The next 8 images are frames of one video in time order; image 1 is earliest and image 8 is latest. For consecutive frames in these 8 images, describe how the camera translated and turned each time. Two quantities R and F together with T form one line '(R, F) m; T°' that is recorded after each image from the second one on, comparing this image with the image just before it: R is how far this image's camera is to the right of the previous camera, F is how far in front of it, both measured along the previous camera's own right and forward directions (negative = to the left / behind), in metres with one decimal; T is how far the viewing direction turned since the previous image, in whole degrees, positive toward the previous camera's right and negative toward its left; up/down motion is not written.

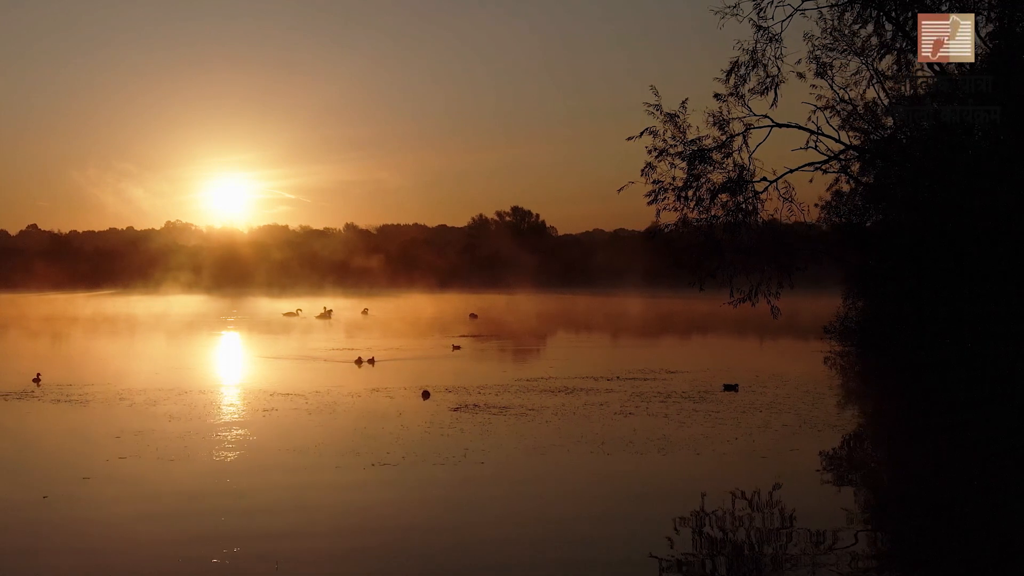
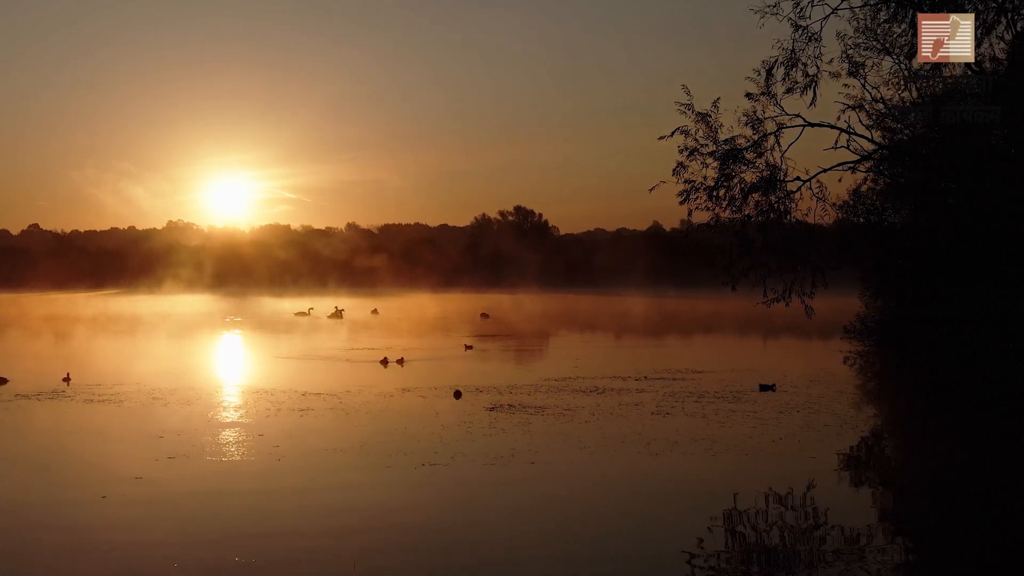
(-0.5, 0.0) m; 0°
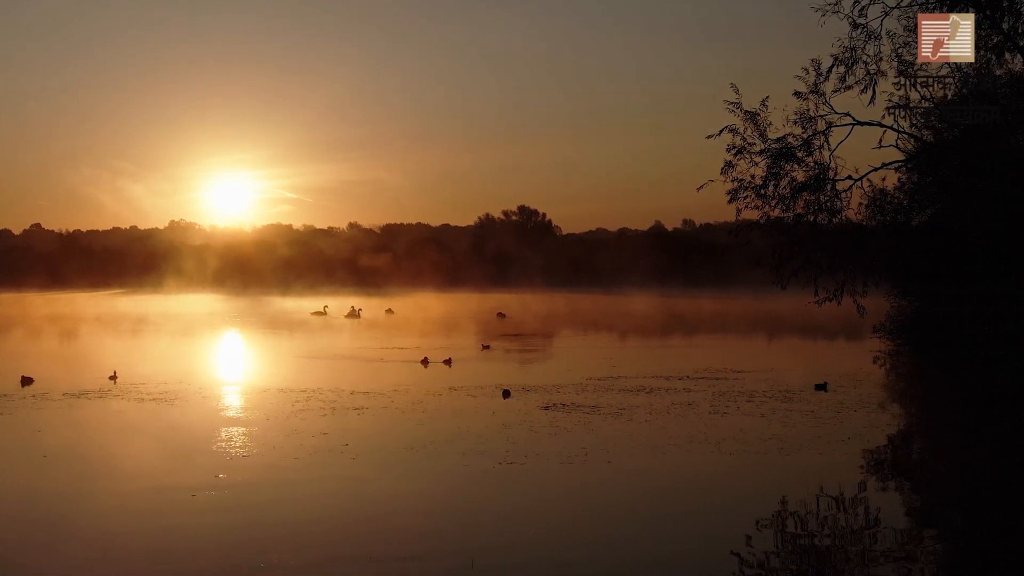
(-0.8, 0.0) m; 0°
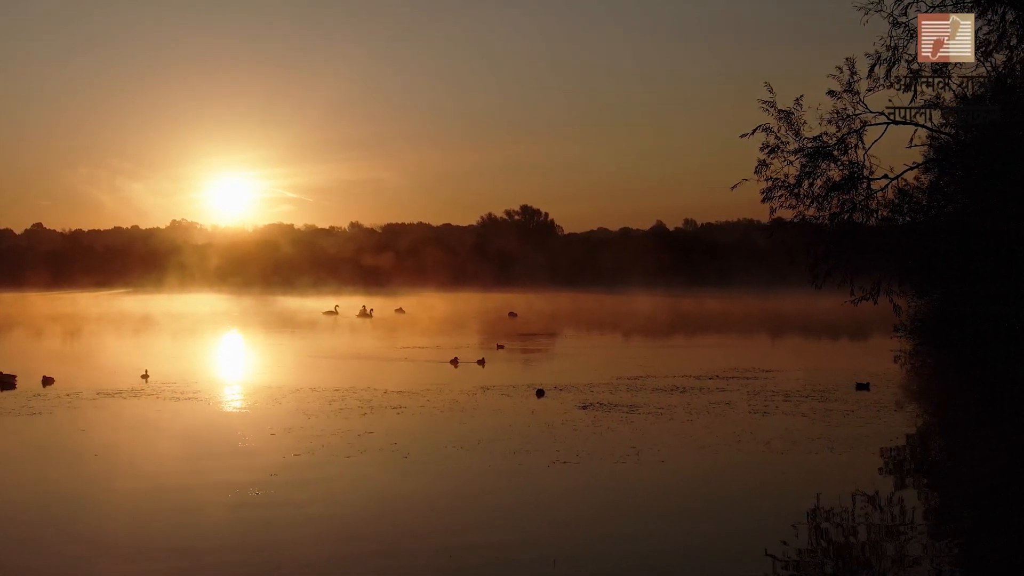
(-0.5, 0.0) m; 0°
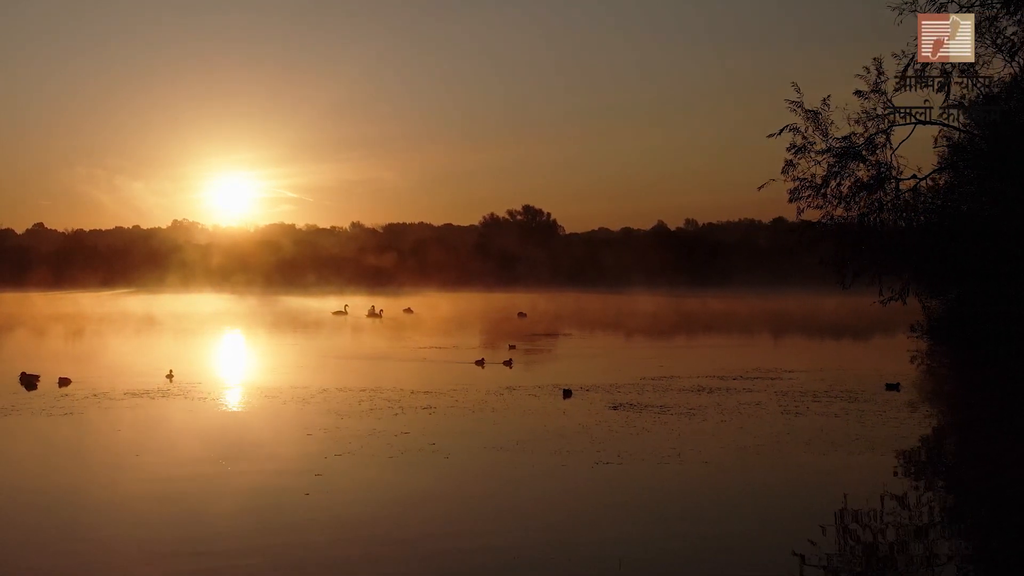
(-0.4, 0.0) m; 0°
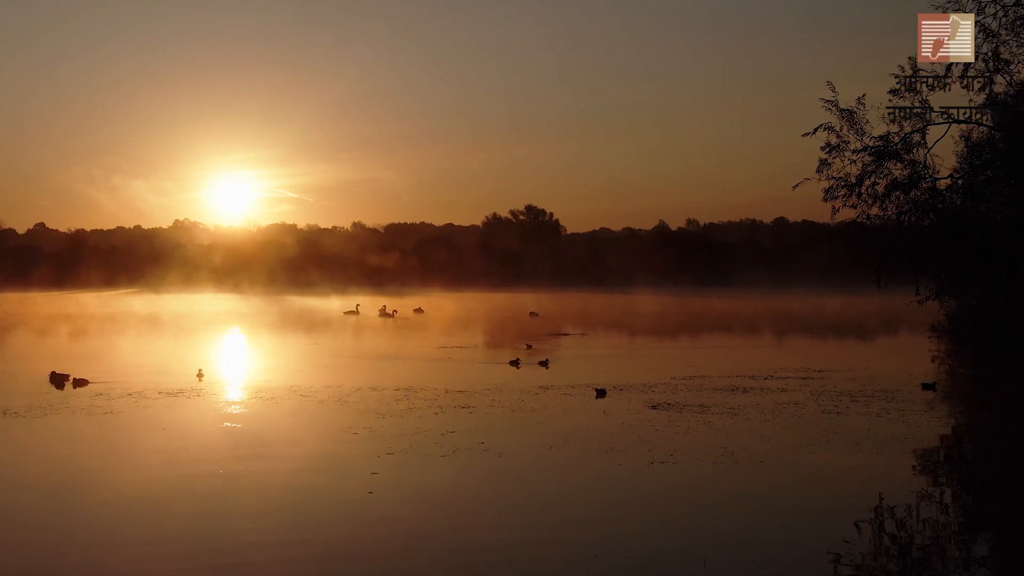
(-0.5, 0.0) m; 0°
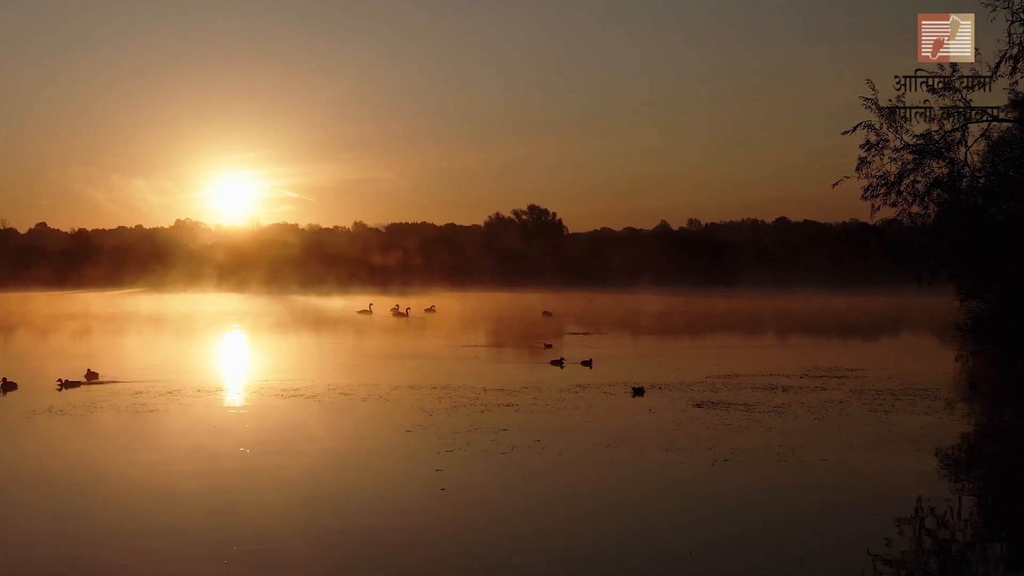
(-0.6, 0.0) m; 0°
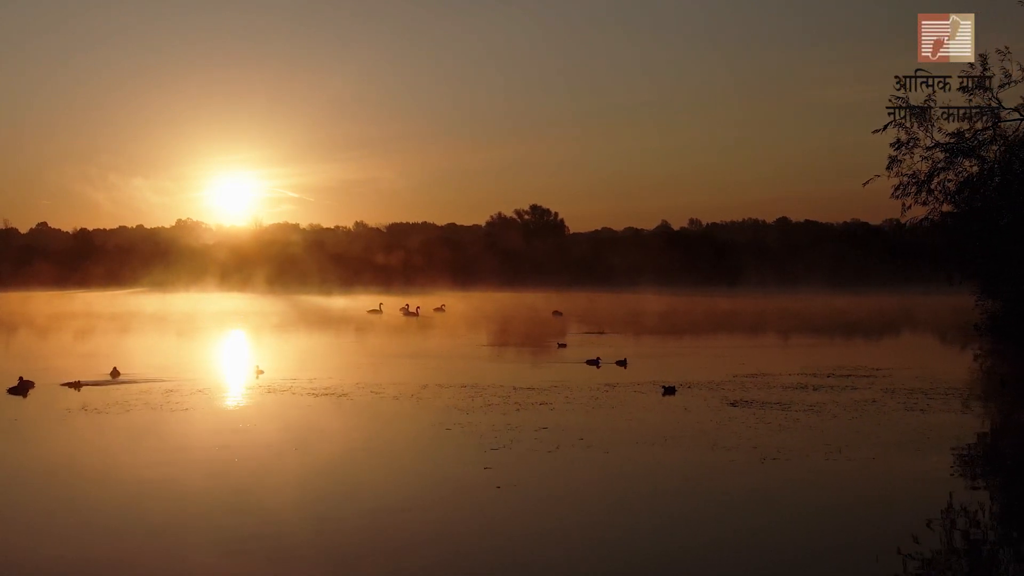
(-0.5, 0.0) m; 0°
